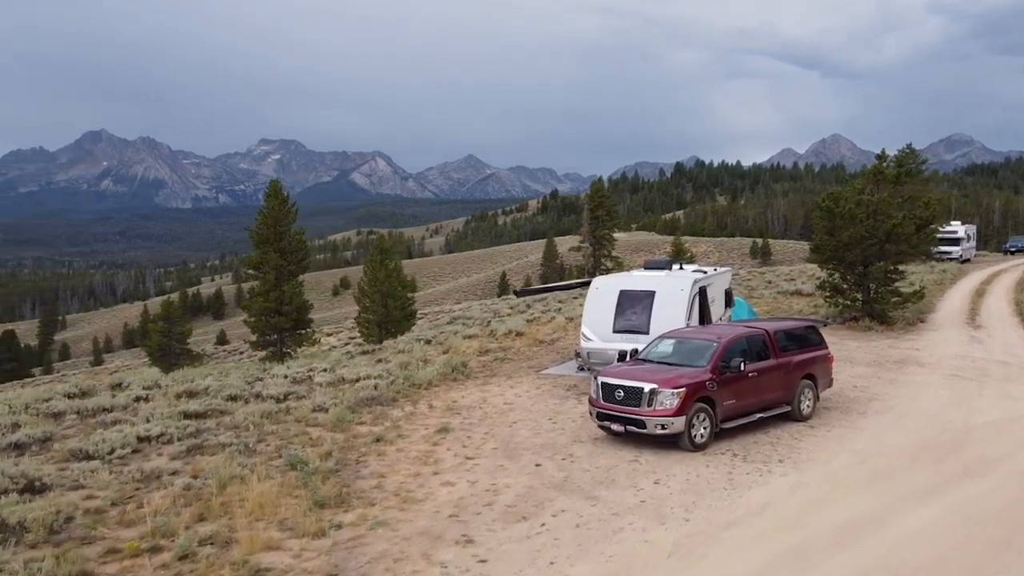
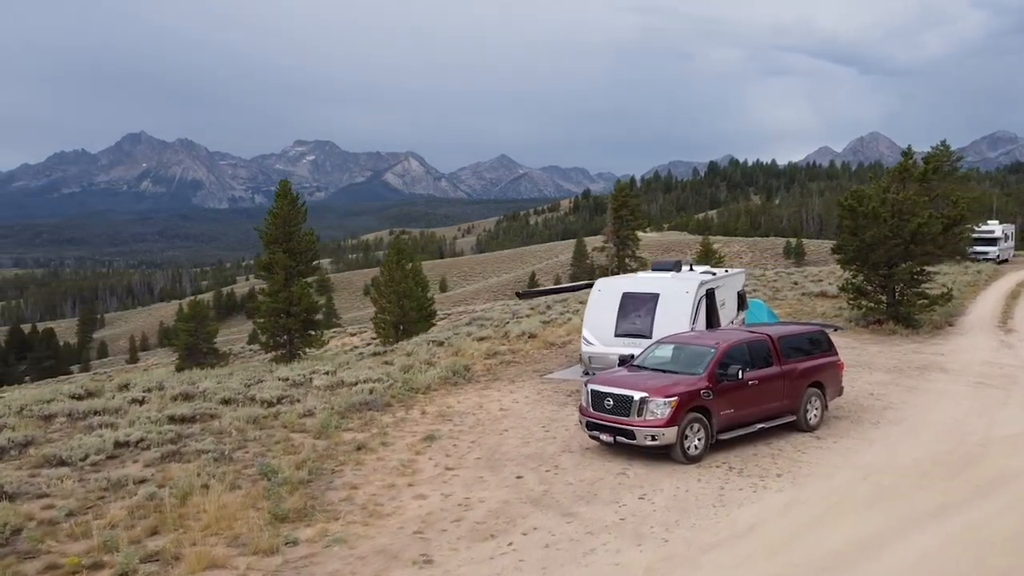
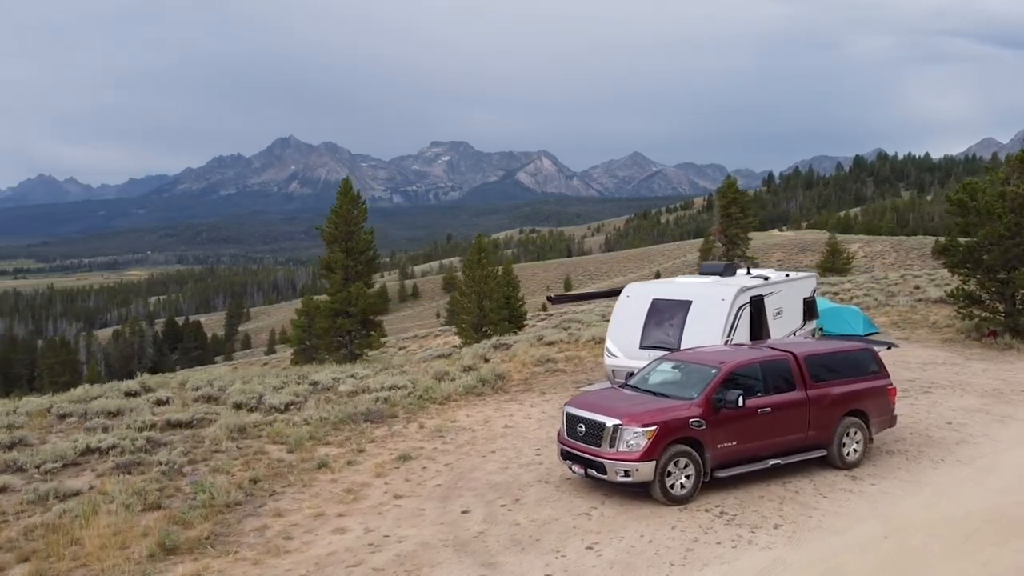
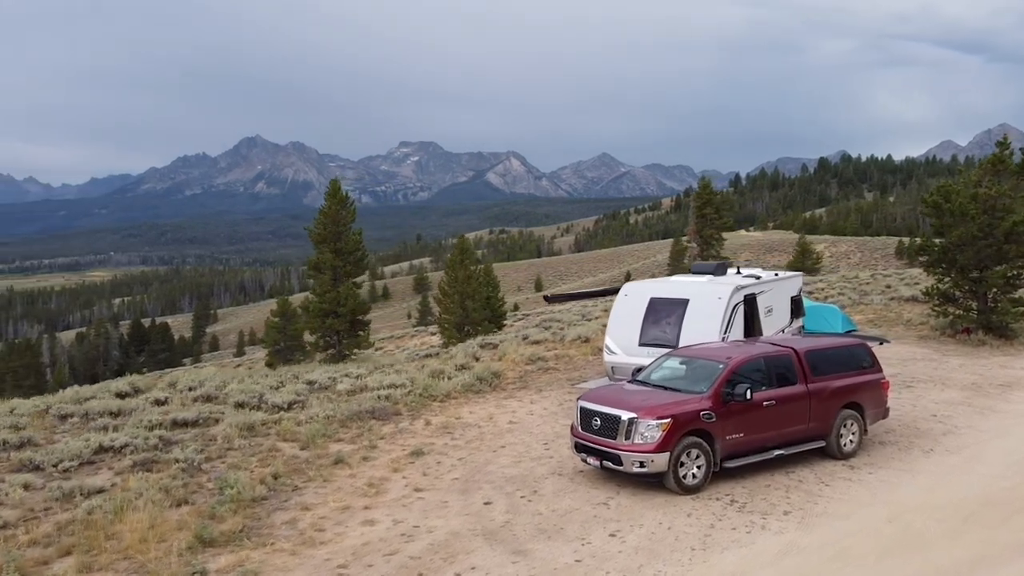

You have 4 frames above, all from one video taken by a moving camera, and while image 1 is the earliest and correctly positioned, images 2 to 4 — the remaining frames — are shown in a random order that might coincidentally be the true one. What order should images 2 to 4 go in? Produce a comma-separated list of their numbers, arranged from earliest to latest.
2, 4, 3
